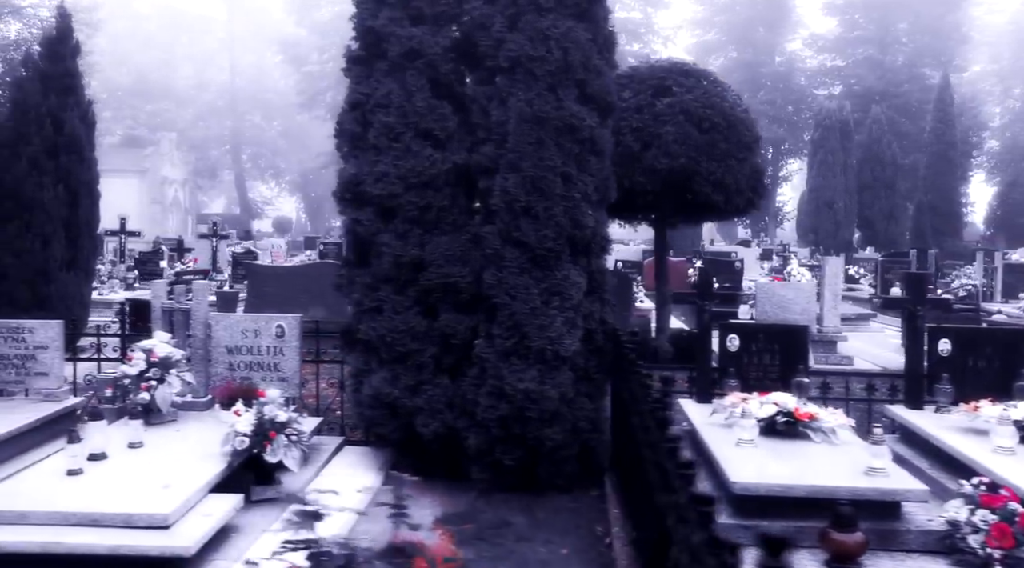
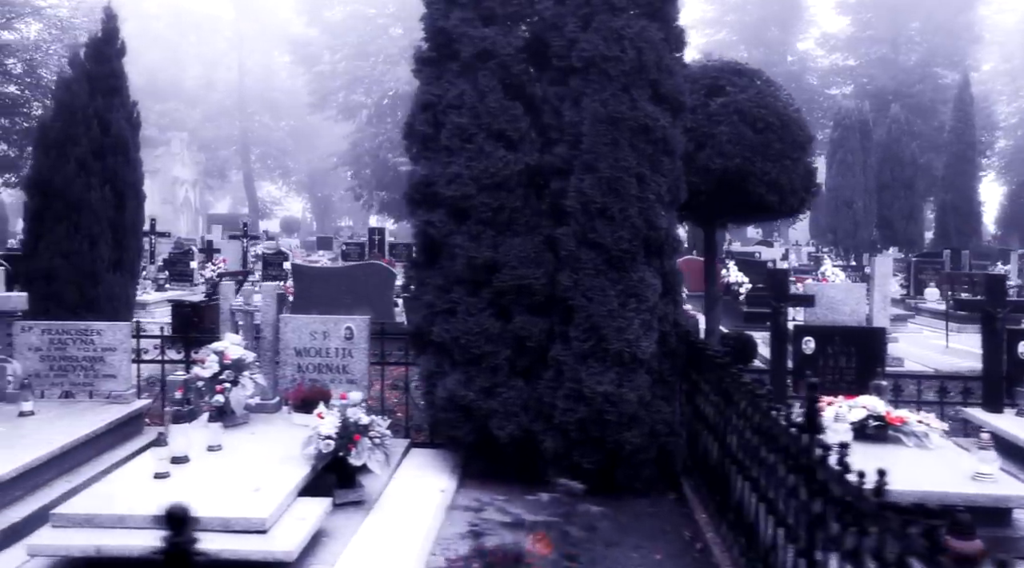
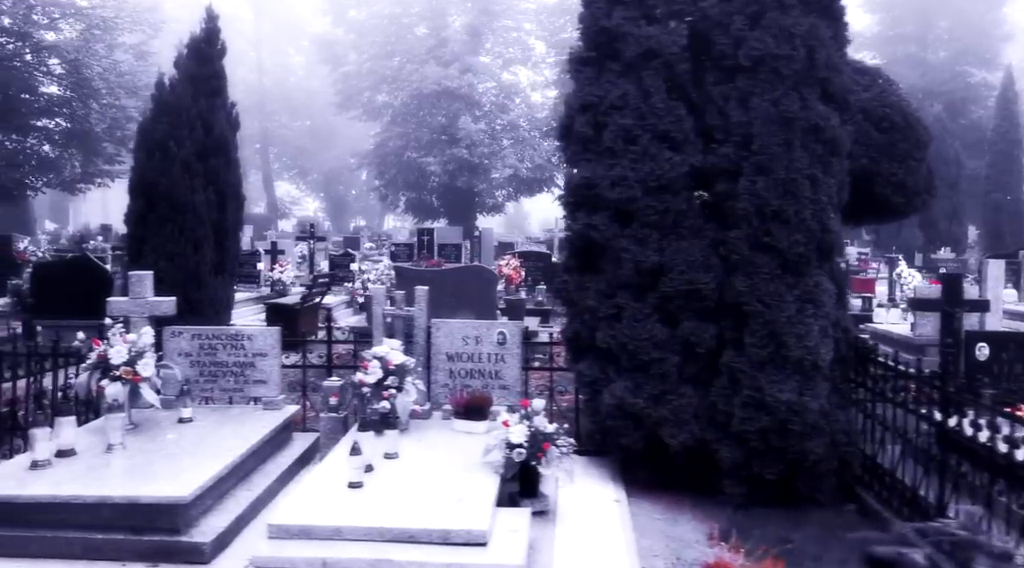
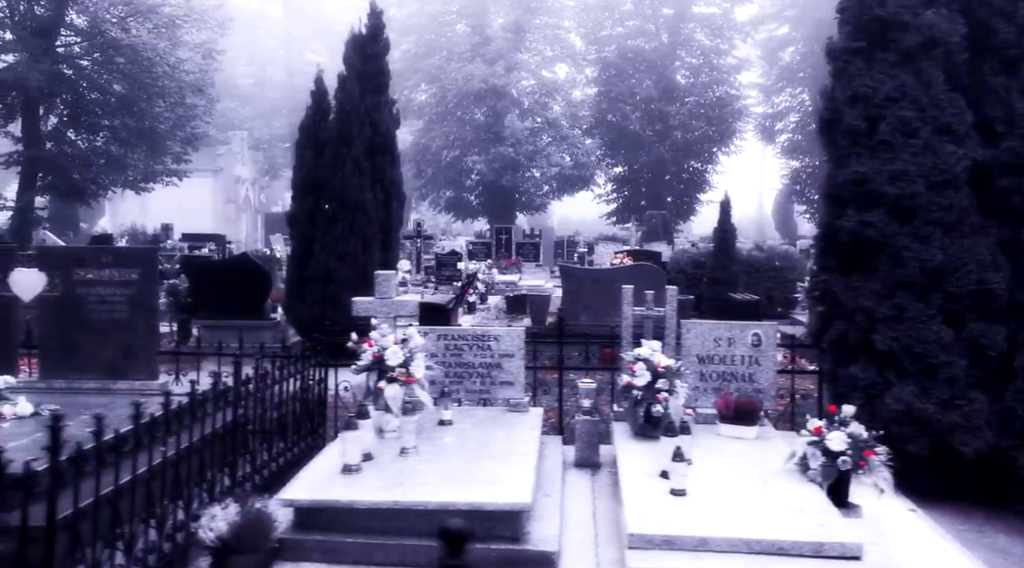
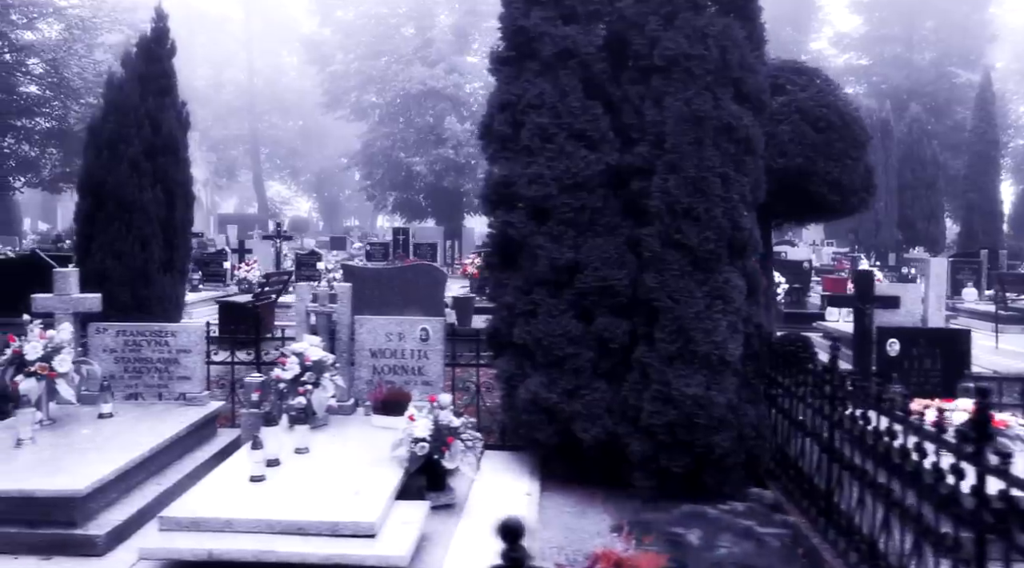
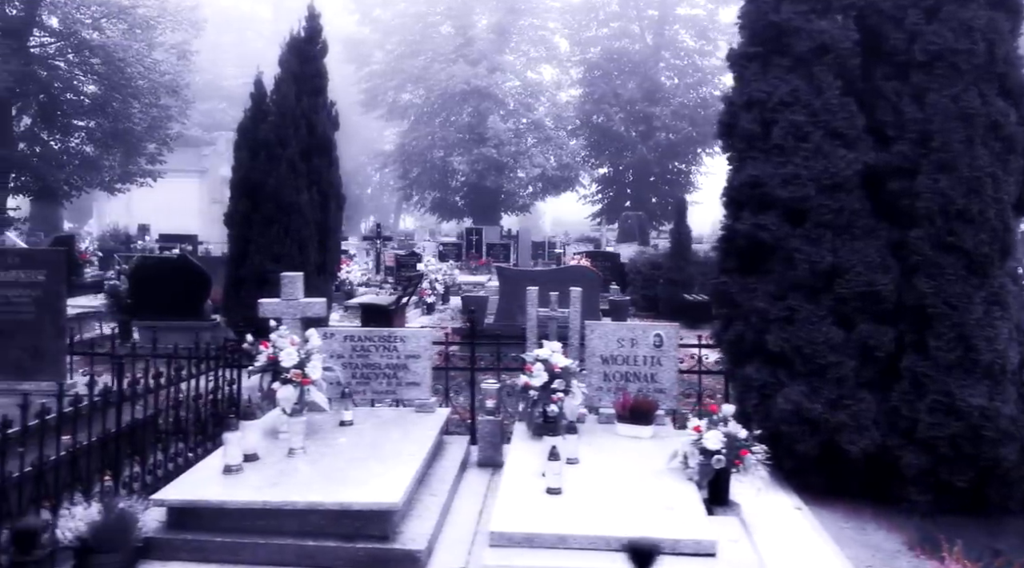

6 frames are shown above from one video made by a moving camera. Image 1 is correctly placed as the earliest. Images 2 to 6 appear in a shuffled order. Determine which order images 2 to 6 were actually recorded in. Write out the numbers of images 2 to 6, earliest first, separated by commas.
2, 5, 3, 6, 4
